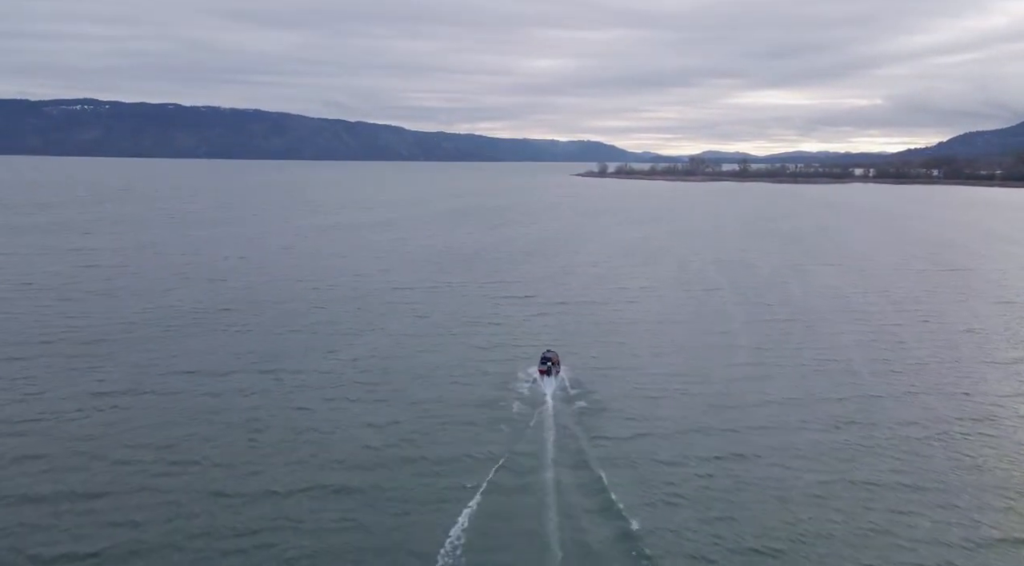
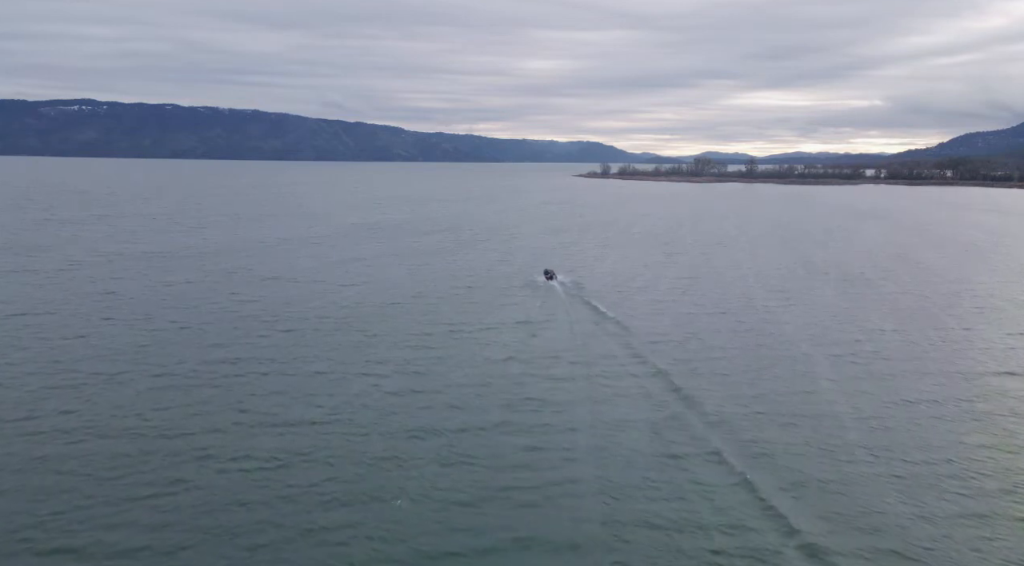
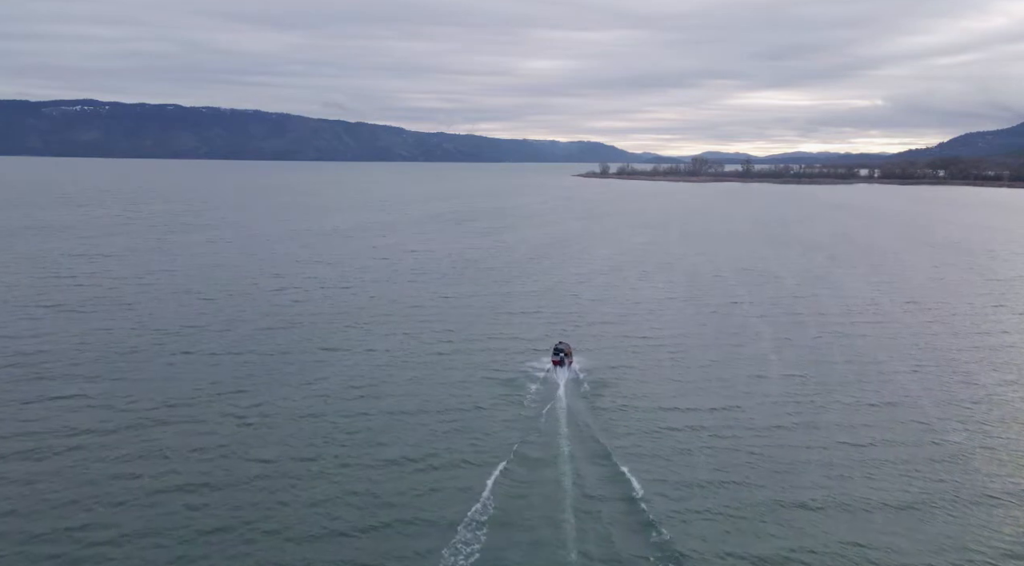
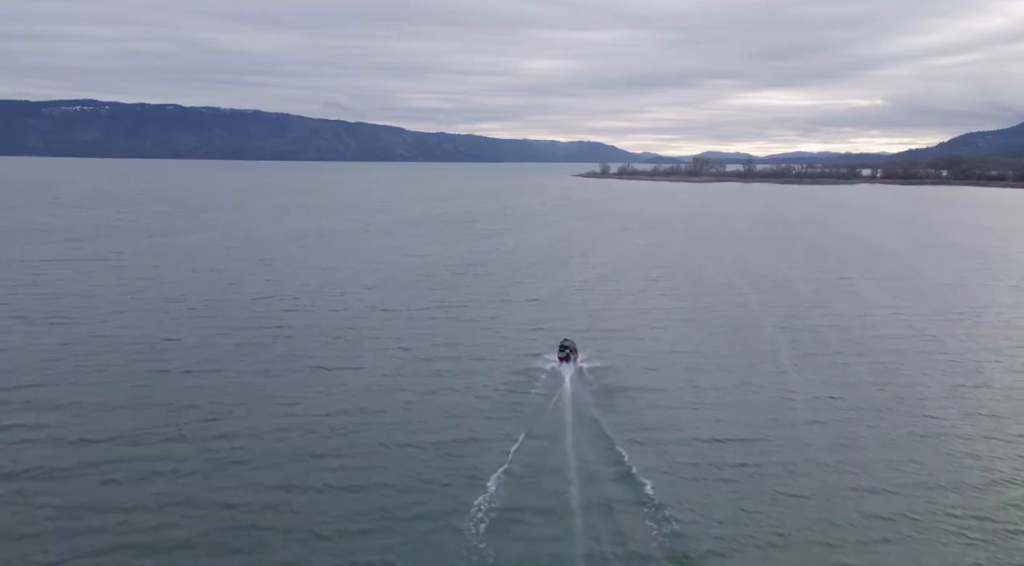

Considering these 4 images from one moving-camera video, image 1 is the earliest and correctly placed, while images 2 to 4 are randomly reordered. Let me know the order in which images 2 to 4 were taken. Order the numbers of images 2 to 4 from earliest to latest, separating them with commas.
3, 4, 2
